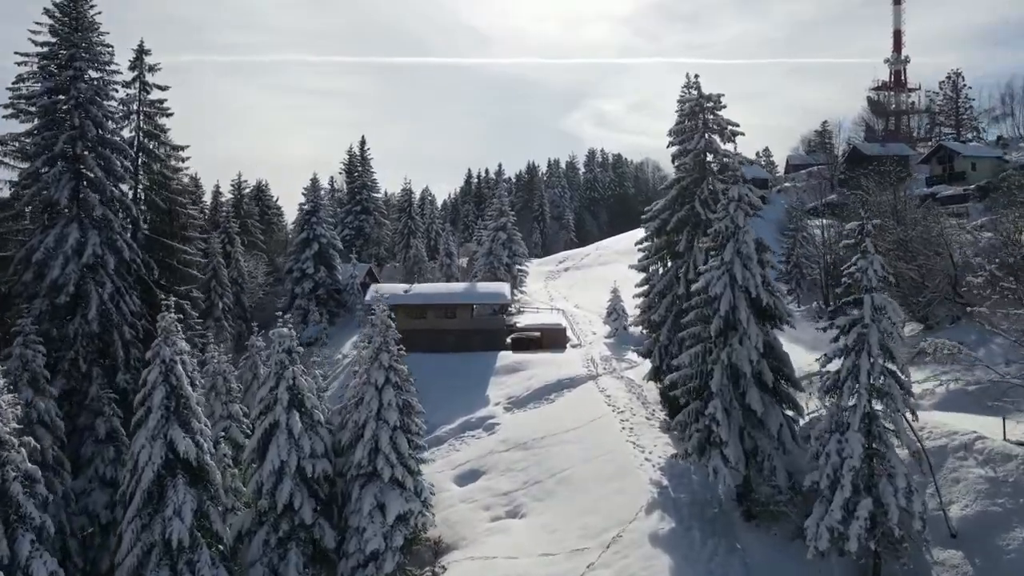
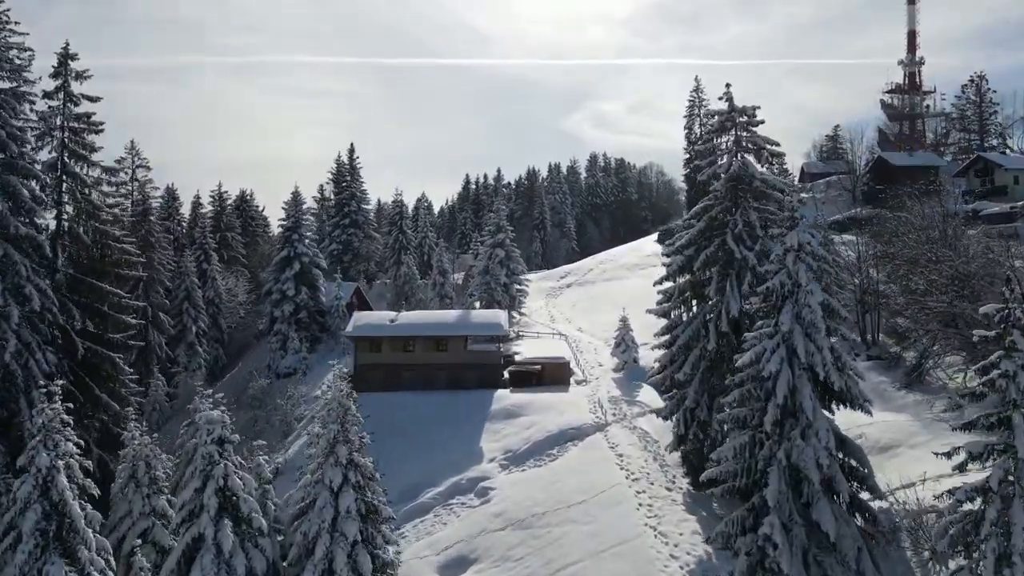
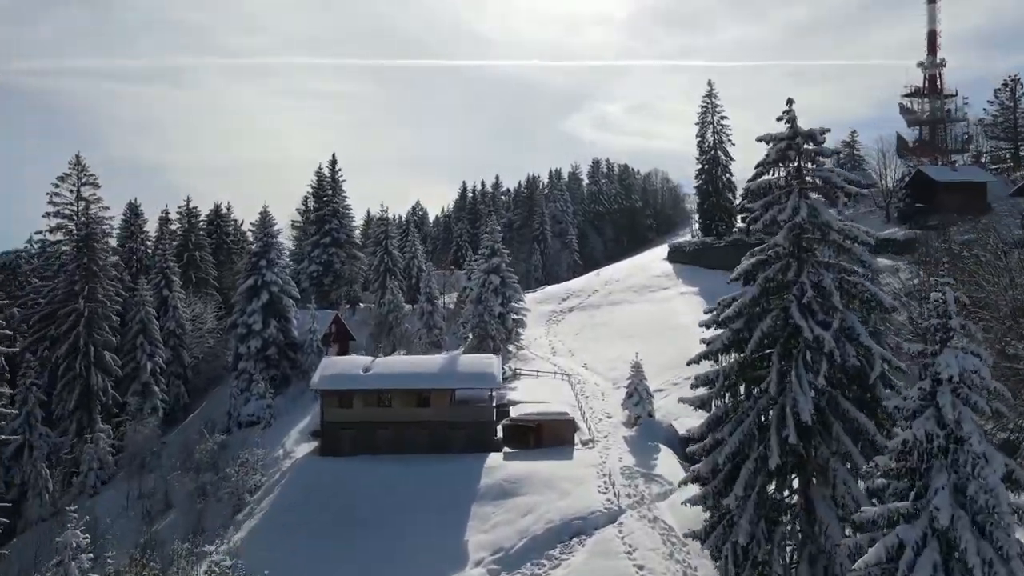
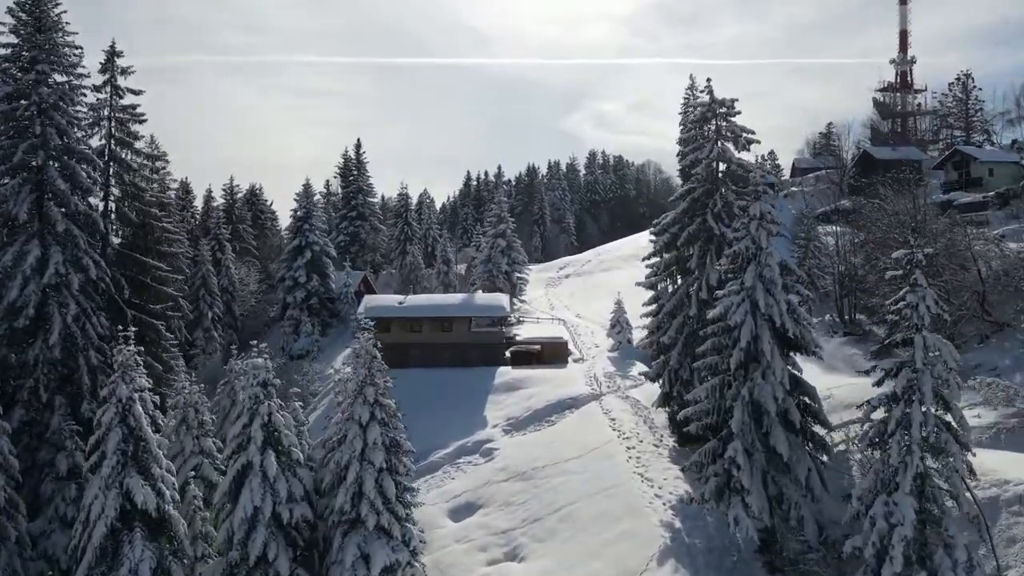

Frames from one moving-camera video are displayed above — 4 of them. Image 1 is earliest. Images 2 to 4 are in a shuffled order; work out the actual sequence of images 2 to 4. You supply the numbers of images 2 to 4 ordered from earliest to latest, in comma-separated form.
4, 2, 3
